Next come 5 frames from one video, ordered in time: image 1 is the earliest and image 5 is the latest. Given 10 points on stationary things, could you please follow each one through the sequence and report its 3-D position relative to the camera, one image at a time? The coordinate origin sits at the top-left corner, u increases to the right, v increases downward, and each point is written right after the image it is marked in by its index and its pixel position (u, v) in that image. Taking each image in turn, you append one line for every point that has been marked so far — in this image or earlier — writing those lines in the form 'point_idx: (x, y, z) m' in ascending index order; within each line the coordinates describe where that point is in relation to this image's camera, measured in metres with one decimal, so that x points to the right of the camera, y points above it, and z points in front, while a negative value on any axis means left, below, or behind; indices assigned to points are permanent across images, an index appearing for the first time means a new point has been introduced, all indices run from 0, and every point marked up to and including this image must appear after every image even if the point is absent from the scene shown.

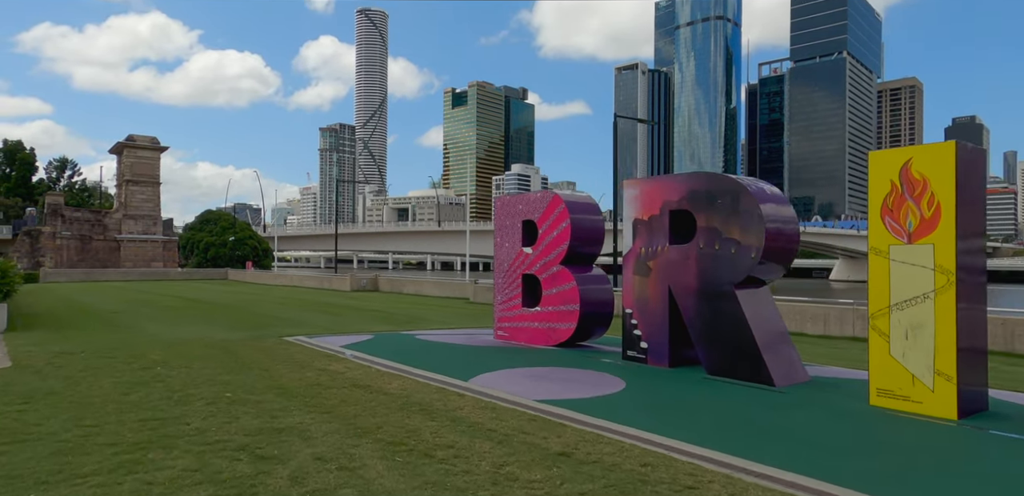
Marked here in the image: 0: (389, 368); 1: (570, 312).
0: (-1.8, -1.8, +10.3) m
1: (+1.0, -1.1, +12.2) m
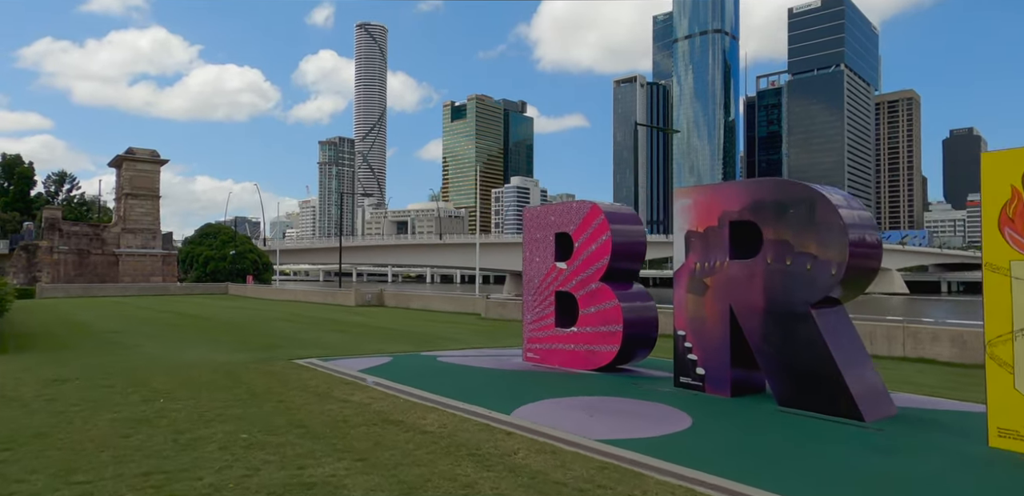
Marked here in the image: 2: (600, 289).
0: (-1.3, -2.0, +9.3) m
1: (+1.6, -1.4, +11.1) m
2: (+1.4, -0.7, +11.4) m
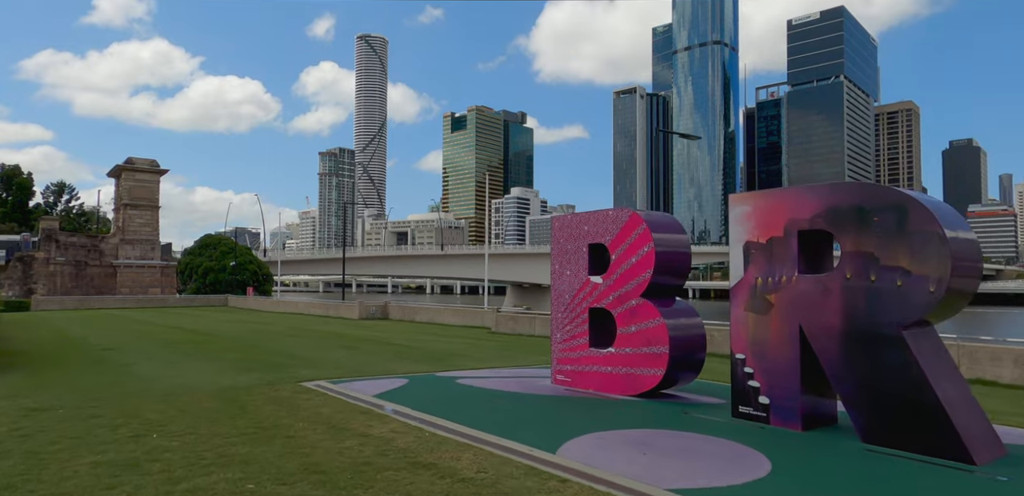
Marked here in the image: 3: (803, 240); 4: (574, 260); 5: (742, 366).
0: (-0.8, -2.2, +8.2) m
1: (+2.1, -1.6, +10.0) m
2: (+1.9, -0.9, +10.3) m
3: (+3.5, +0.1, +8.3) m
4: (+1.0, -0.2, +11.6) m
5: (+2.9, -1.5, +8.7) m
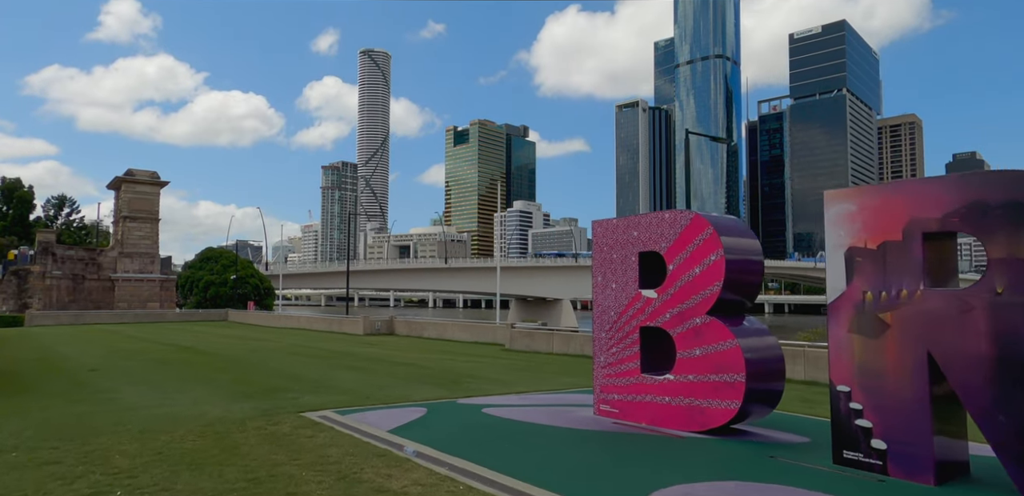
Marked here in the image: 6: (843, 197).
0: (-0.3, -2.2, +6.6) m
1: (+2.6, -1.7, +8.4) m
2: (+2.4, -1.0, +8.7) m
3: (+4.0, 0.0, +6.7) m
4: (+1.6, -0.3, +10.0) m
5: (+3.4, -1.6, +7.1) m
6: (+3.4, +0.5, +7.2) m
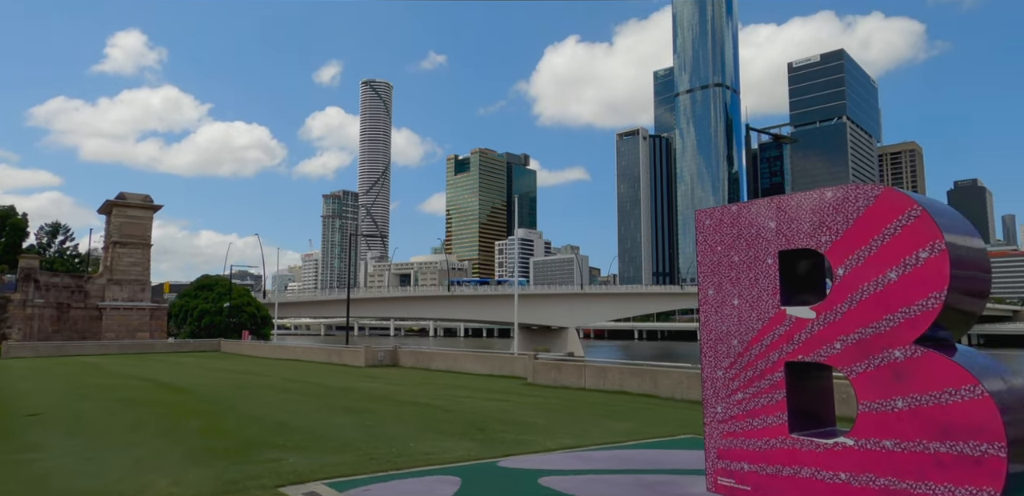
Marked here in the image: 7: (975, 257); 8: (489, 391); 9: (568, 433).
0: (+0.5, -2.1, +3.3) m
1: (+3.4, -1.6, +5.2) m
2: (+3.2, -0.9, +5.5) m
3: (+4.7, +0.2, +3.5) m
4: (+2.3, -0.3, +6.8) m
5: (+4.2, -1.4, +3.8) m
6: (+4.2, +0.7, +4.1) m
7: (+3.8, -0.1, +5.7) m
8: (-0.6, -4.1, +19.7) m
9: (+1.1, -3.3, +12.3) m
